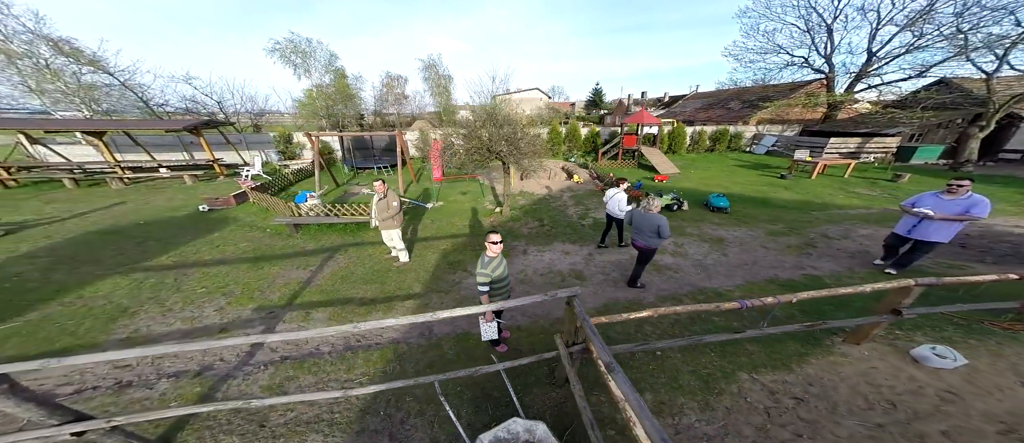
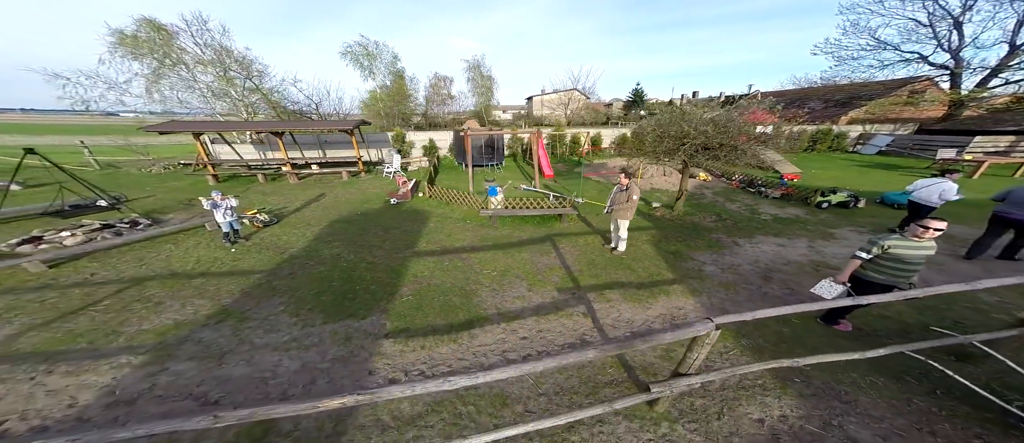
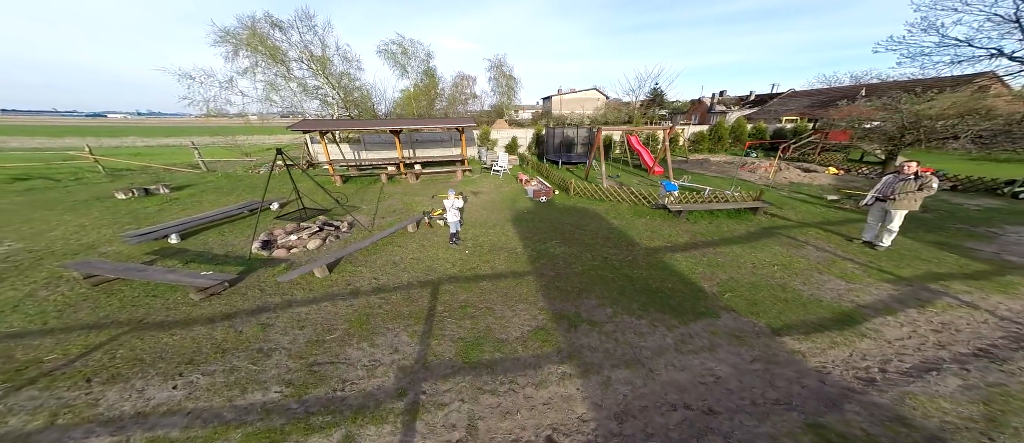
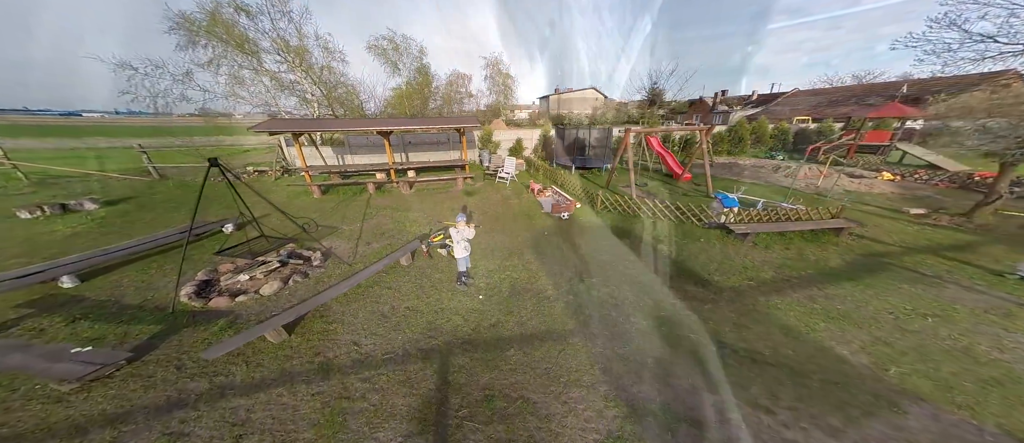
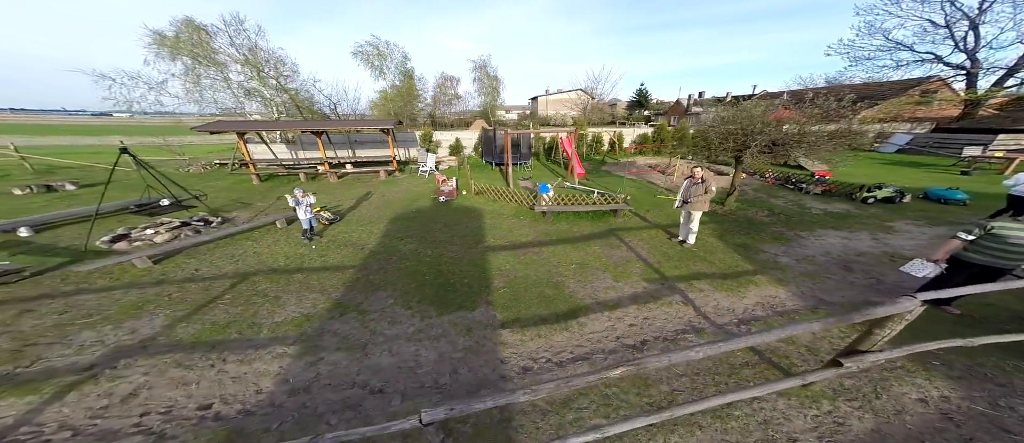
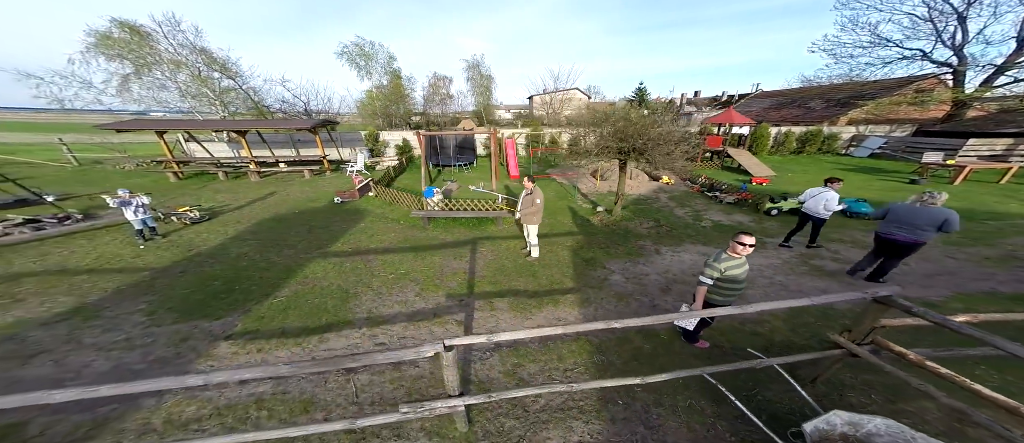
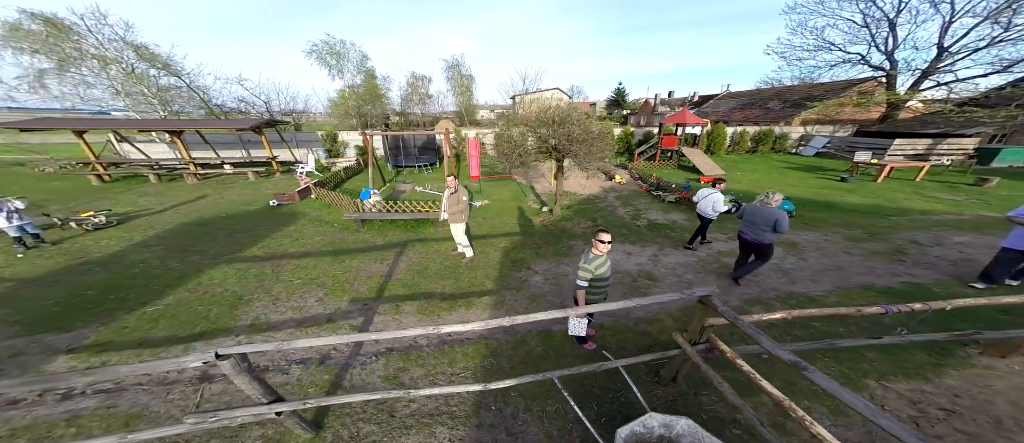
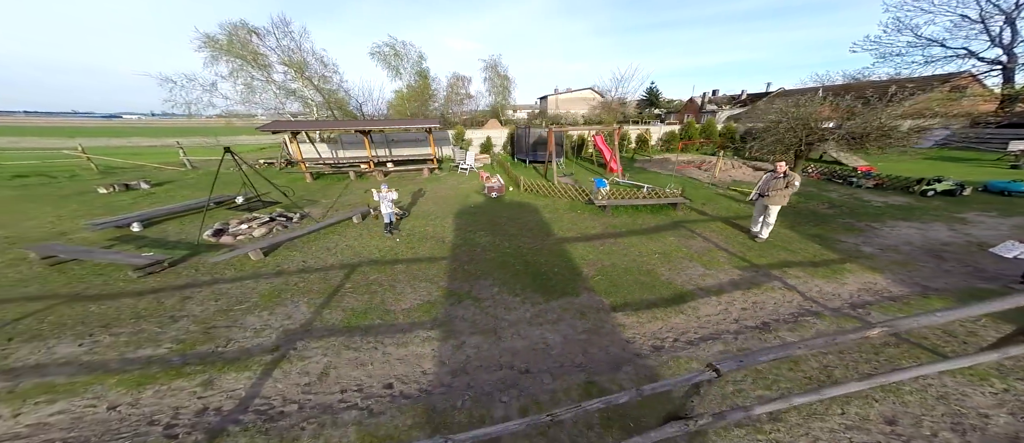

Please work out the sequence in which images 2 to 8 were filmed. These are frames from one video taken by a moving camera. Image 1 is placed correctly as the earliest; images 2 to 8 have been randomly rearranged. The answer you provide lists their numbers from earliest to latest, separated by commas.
7, 6, 2, 5, 8, 3, 4
